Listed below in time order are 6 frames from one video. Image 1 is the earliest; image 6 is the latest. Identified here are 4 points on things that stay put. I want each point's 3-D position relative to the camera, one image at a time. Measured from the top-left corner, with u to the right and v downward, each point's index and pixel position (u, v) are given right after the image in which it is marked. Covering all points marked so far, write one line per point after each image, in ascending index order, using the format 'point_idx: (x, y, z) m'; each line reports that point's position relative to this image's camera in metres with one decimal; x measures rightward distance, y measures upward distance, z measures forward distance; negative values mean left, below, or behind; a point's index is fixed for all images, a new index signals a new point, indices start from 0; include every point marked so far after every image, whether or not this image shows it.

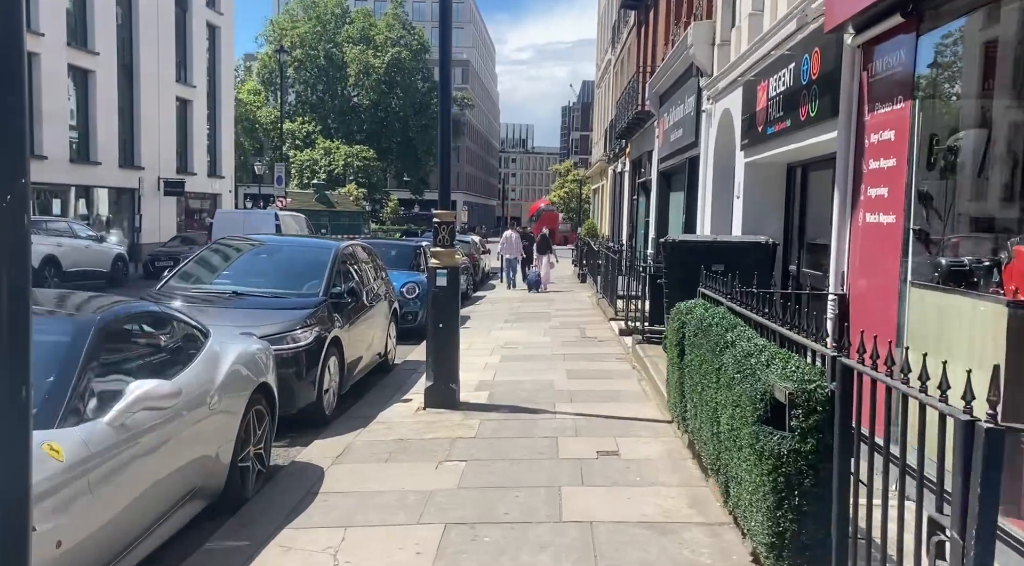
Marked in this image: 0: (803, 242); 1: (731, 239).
0: (+3.4, +0.5, +9.6) m
1: (+2.6, +0.5, +9.8) m
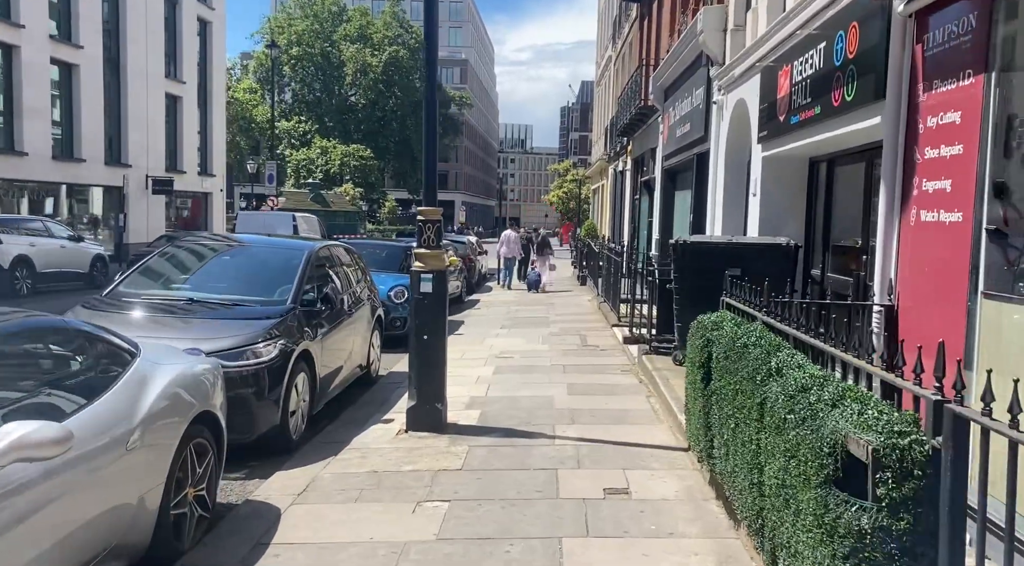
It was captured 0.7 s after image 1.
0: (+3.4, +0.4, +8.7) m
1: (+2.6, +0.5, +8.9) m
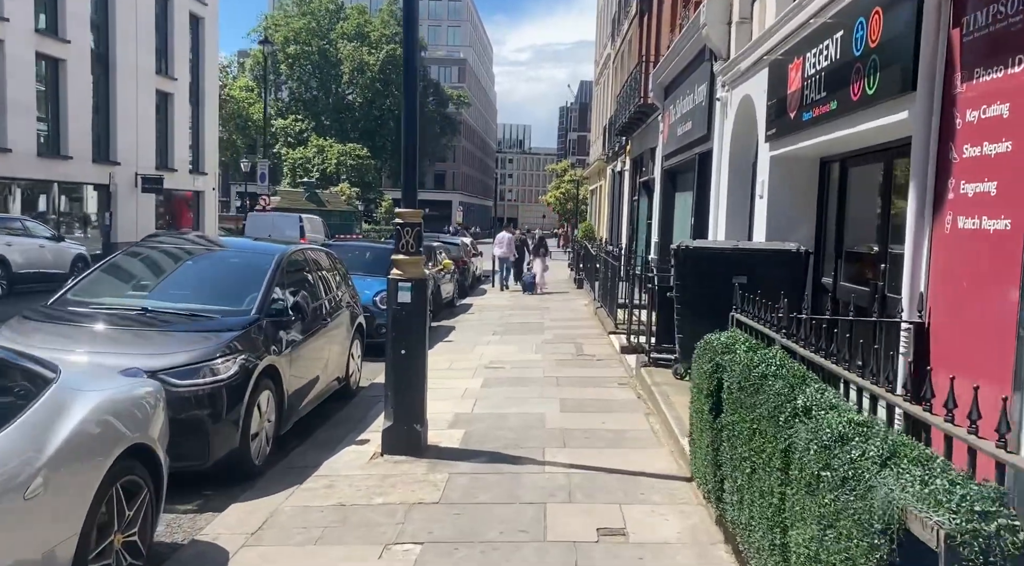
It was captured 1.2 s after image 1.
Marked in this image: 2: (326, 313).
0: (+3.3, +0.3, +8.1) m
1: (+2.5, +0.4, +8.3) m
2: (-1.9, -0.3, +8.2) m
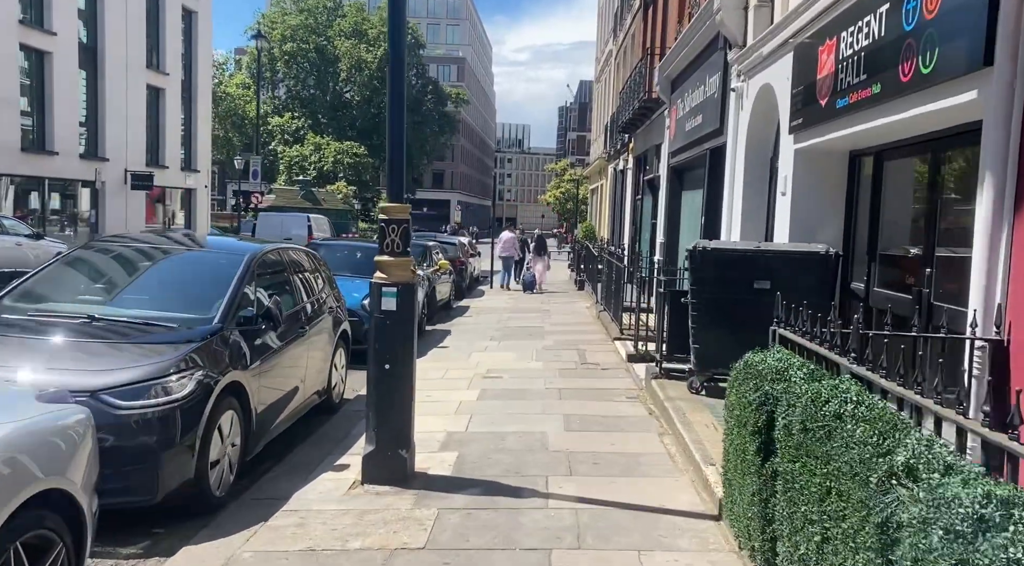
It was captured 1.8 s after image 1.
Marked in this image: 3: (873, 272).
0: (+3.3, +0.3, +7.3) m
1: (+2.5, +0.3, +7.5) m
2: (-1.9, -0.3, +7.4) m
3: (+3.3, +0.1, +7.3) m
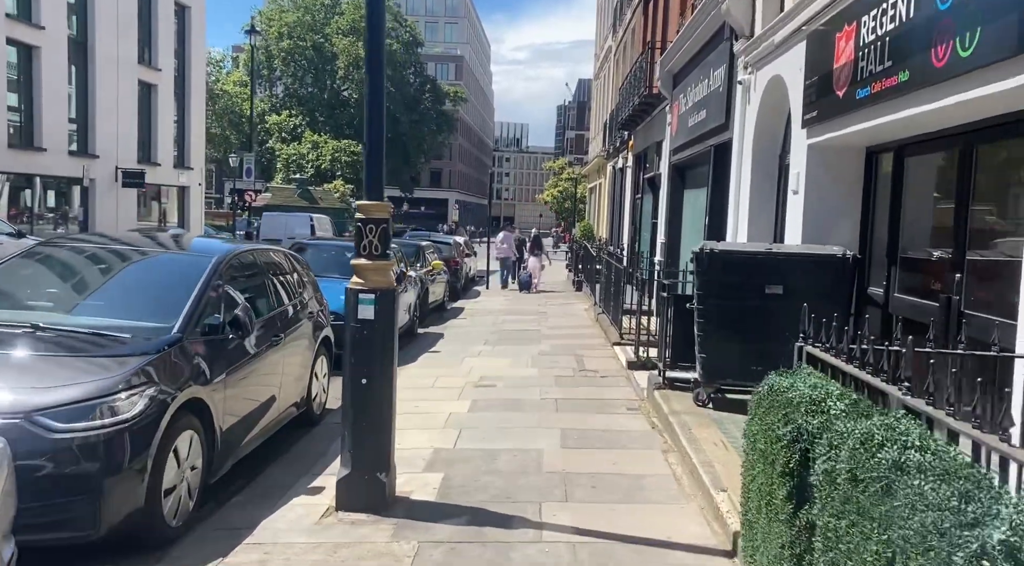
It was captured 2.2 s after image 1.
0: (+3.2, +0.2, +6.8) m
1: (+2.4, +0.3, +7.0) m
2: (-2.0, -0.3, +6.9) m
3: (+3.2, +0.1, +6.8) m
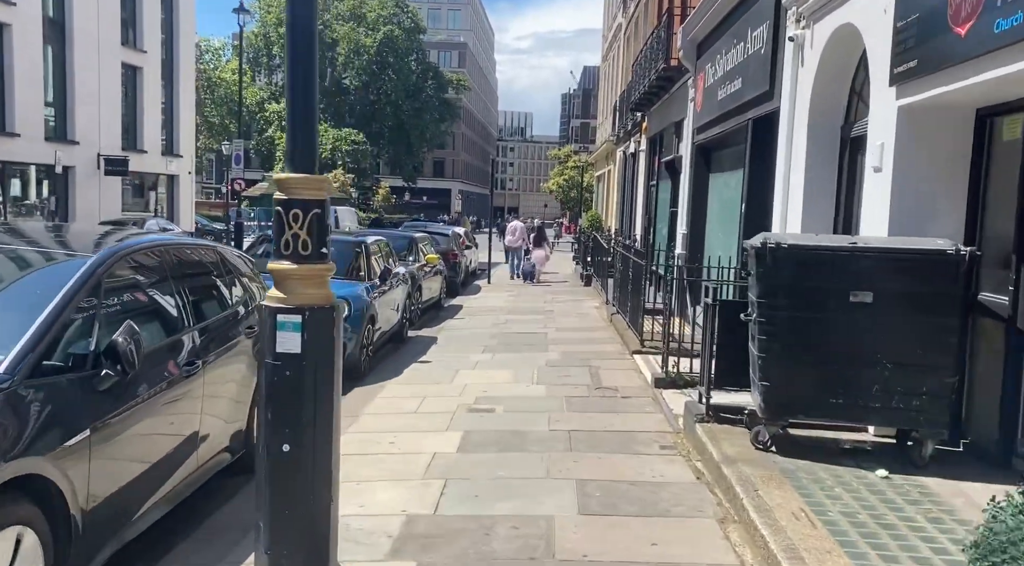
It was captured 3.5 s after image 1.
0: (+3.2, +0.2, +5.1) m
1: (+2.4, +0.3, +5.3) m
2: (-2.0, -0.4, +5.2) m
3: (+3.2, 0.0, +5.1) m
